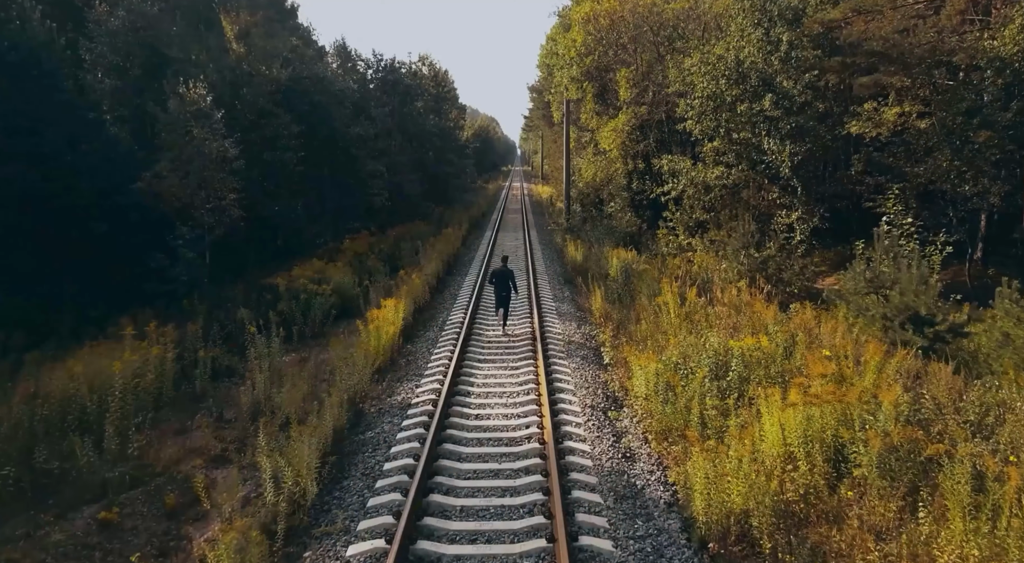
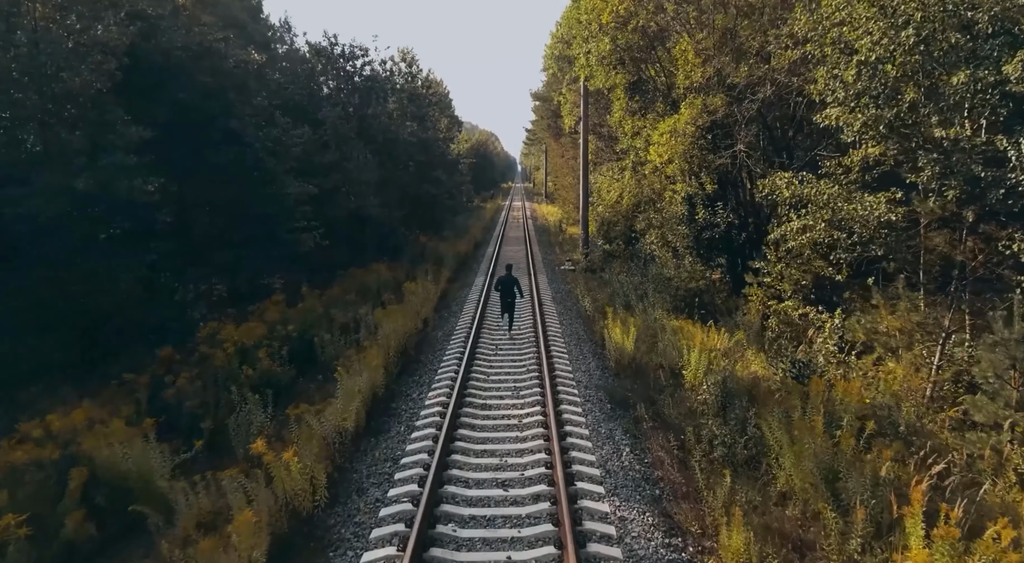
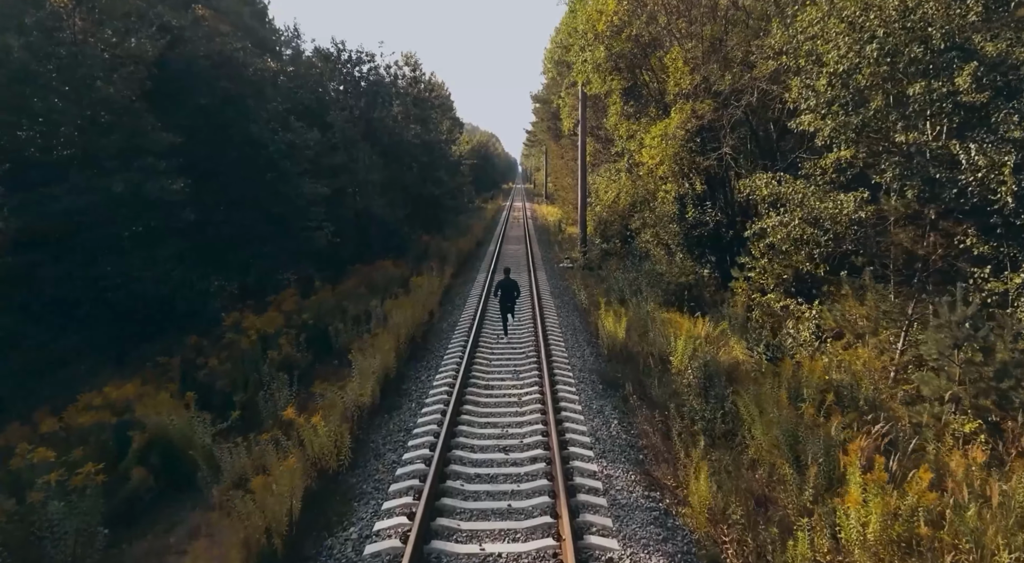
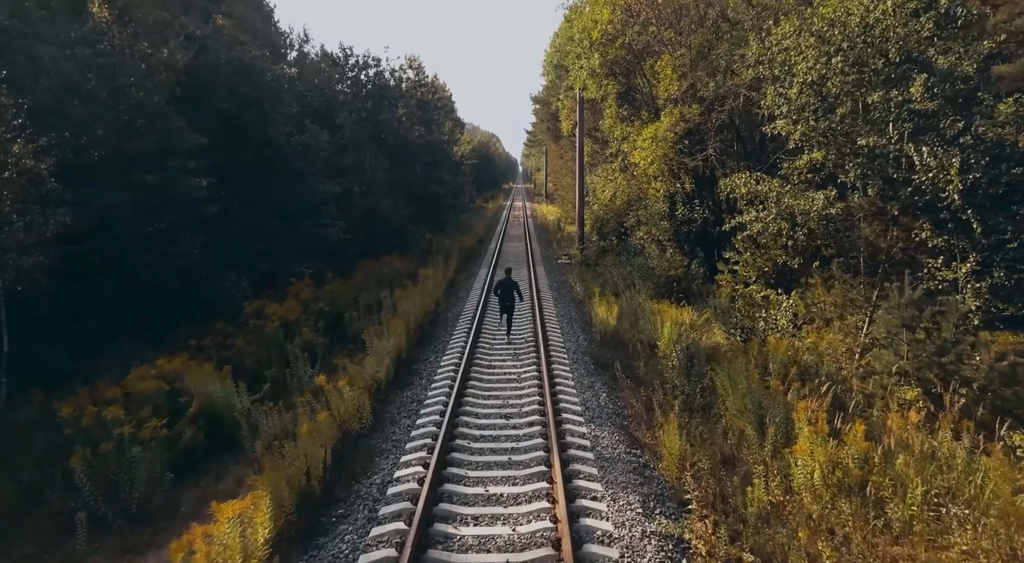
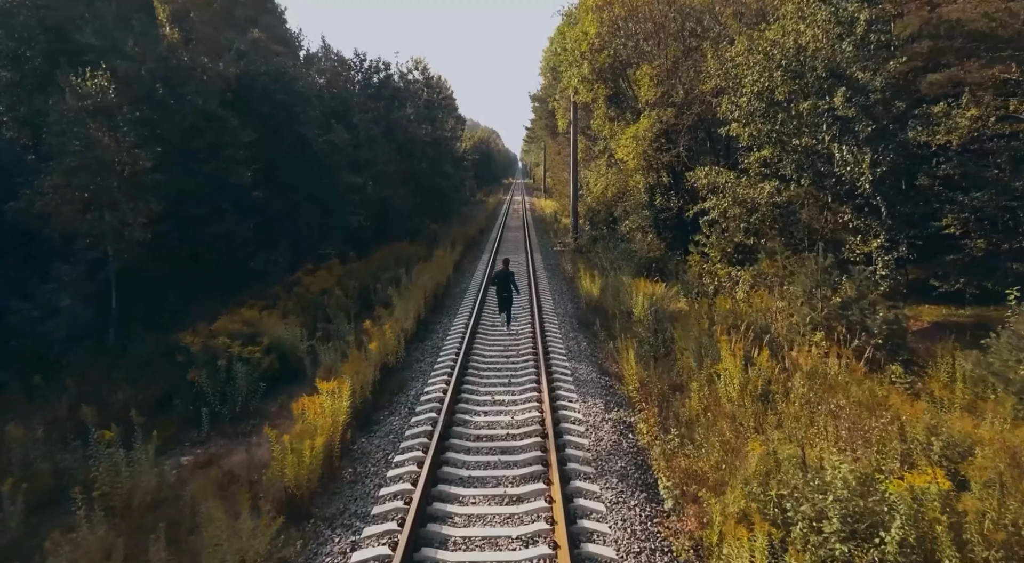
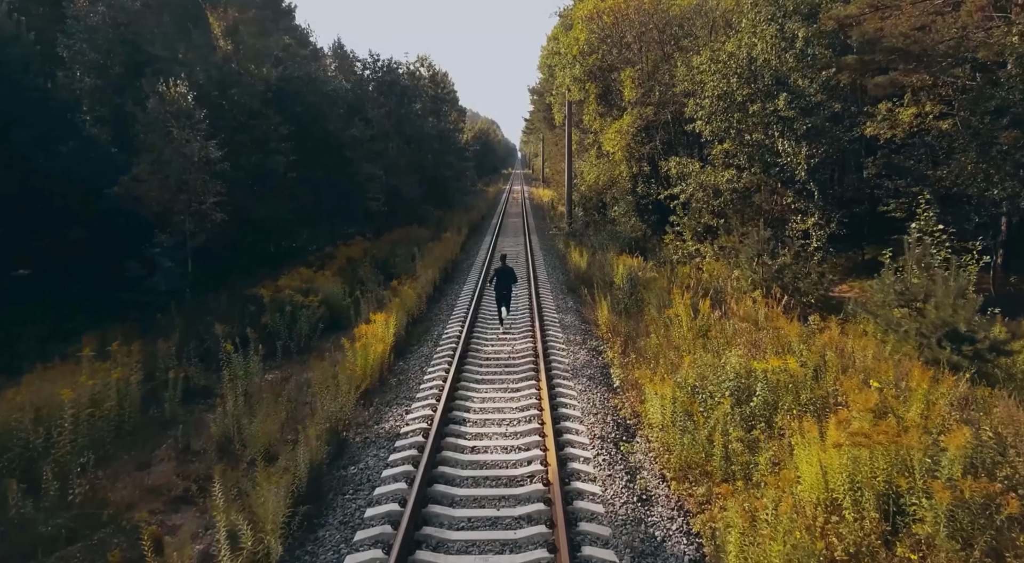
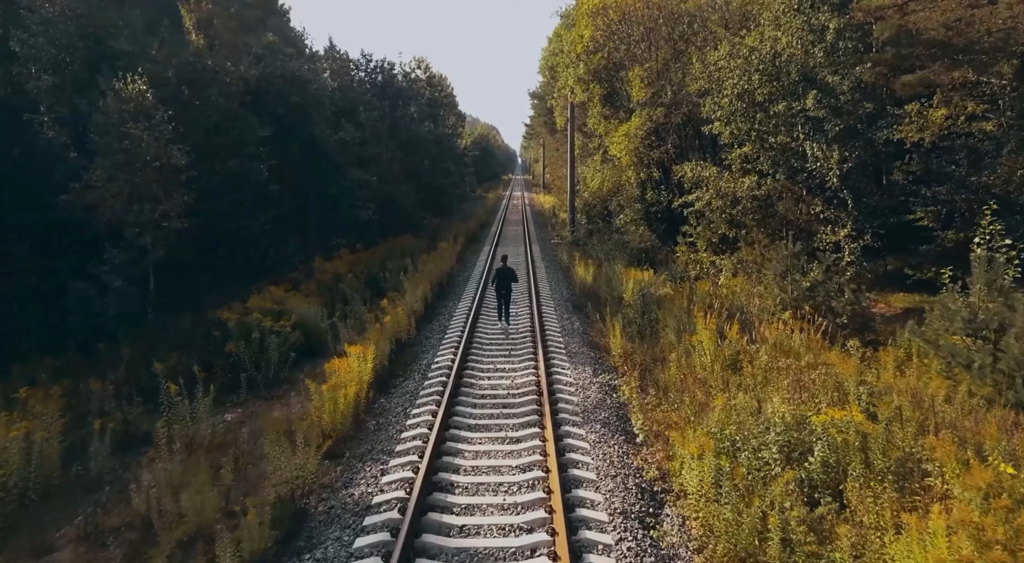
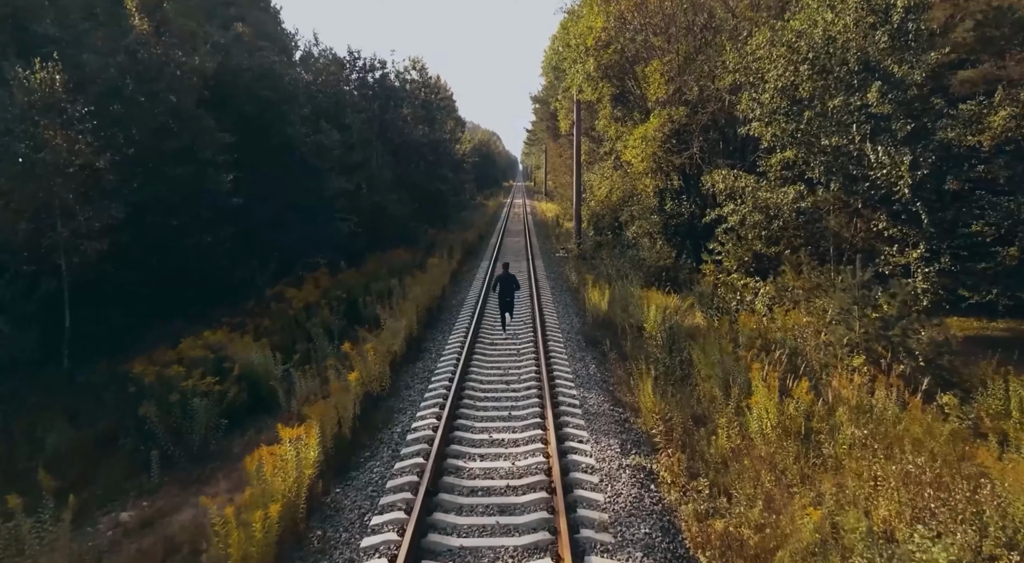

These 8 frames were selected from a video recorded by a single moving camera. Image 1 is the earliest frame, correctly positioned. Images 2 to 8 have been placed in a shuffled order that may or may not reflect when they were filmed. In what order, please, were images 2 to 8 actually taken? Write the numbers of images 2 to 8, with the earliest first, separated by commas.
6, 7, 5, 8, 4, 3, 2
